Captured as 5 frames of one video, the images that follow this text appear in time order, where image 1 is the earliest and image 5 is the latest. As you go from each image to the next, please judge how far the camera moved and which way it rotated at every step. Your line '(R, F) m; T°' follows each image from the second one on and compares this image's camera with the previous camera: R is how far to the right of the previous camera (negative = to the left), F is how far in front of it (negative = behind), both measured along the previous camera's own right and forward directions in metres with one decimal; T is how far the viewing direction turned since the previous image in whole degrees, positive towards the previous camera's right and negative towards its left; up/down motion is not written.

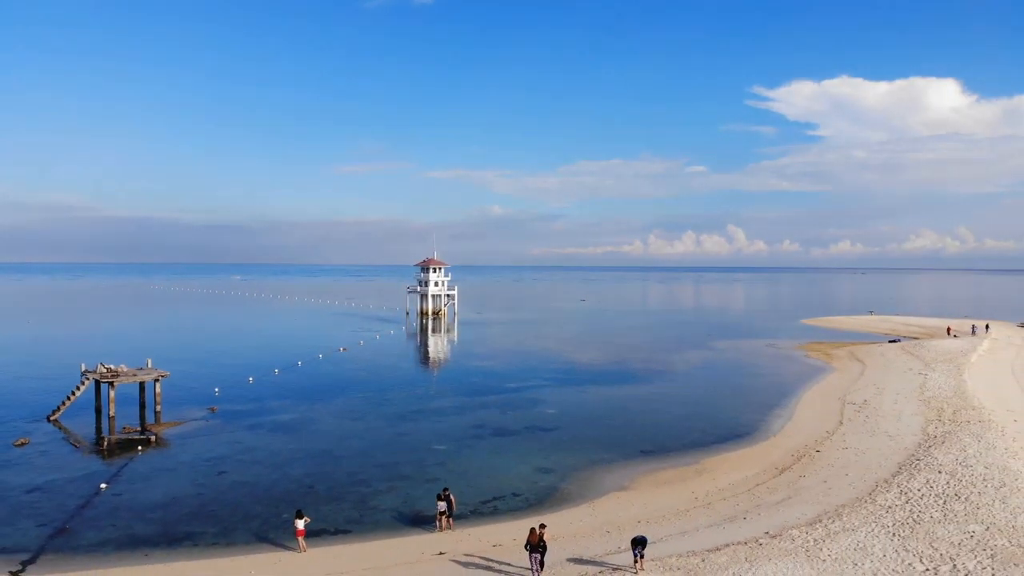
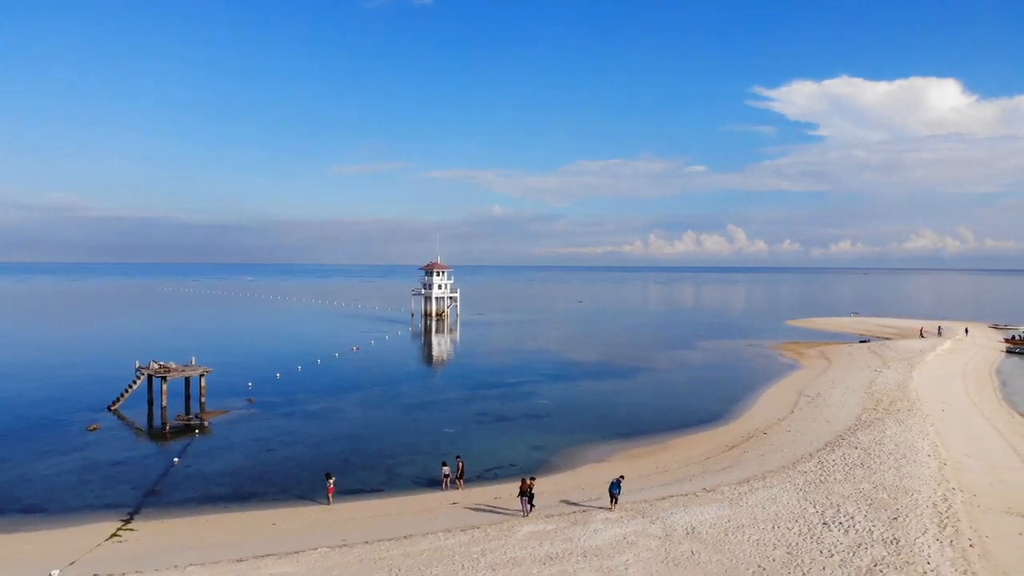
(+0.1, -4.4) m; 0°
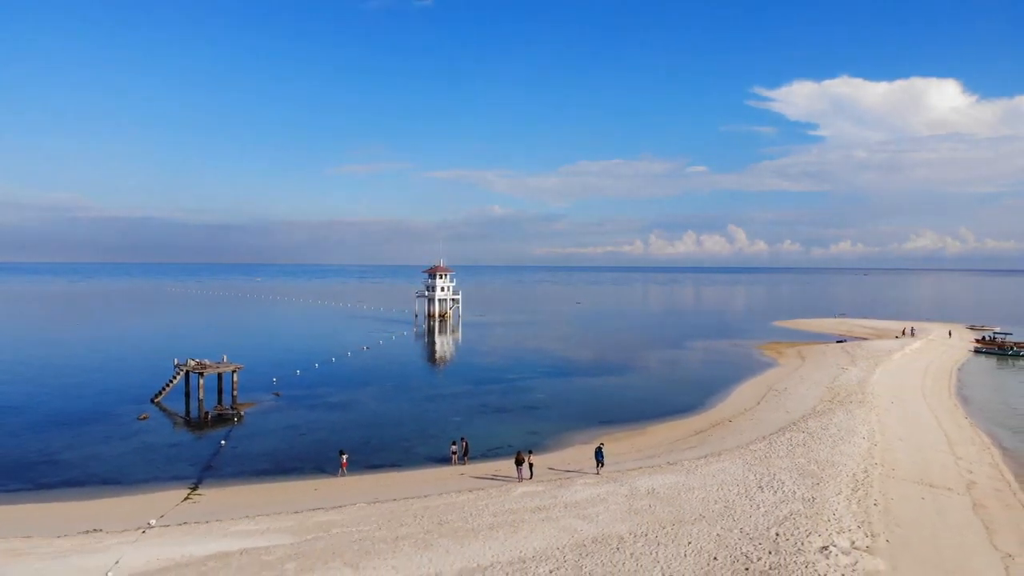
(+0.1, -4.0) m; 0°
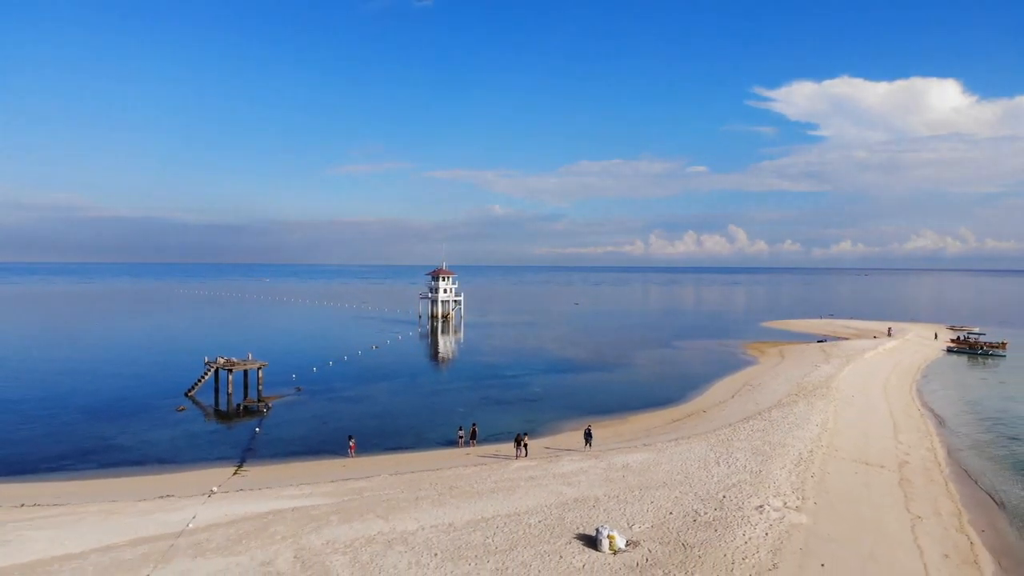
(+0.1, -3.9) m; 0°
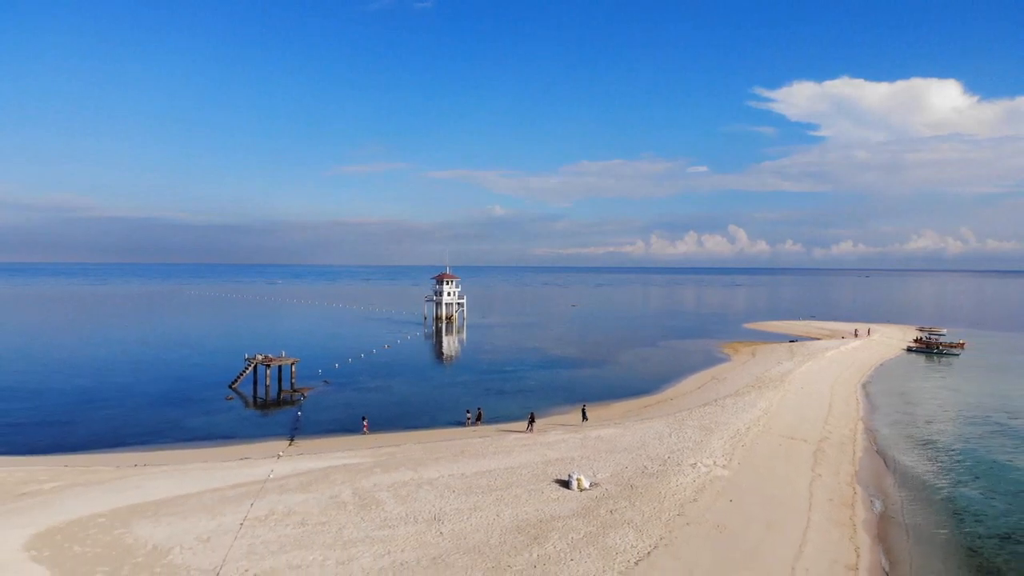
(+0.2, -6.6) m; 0°
